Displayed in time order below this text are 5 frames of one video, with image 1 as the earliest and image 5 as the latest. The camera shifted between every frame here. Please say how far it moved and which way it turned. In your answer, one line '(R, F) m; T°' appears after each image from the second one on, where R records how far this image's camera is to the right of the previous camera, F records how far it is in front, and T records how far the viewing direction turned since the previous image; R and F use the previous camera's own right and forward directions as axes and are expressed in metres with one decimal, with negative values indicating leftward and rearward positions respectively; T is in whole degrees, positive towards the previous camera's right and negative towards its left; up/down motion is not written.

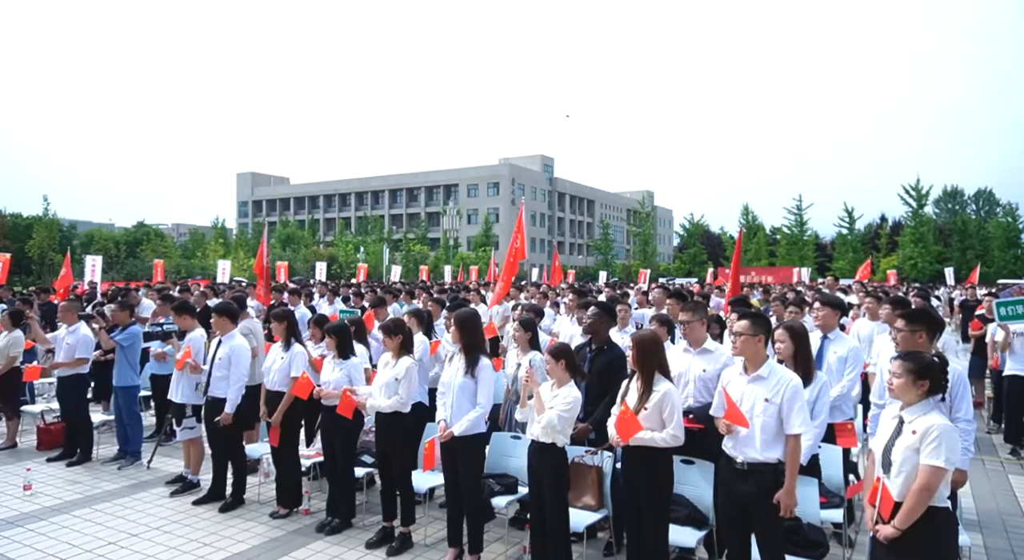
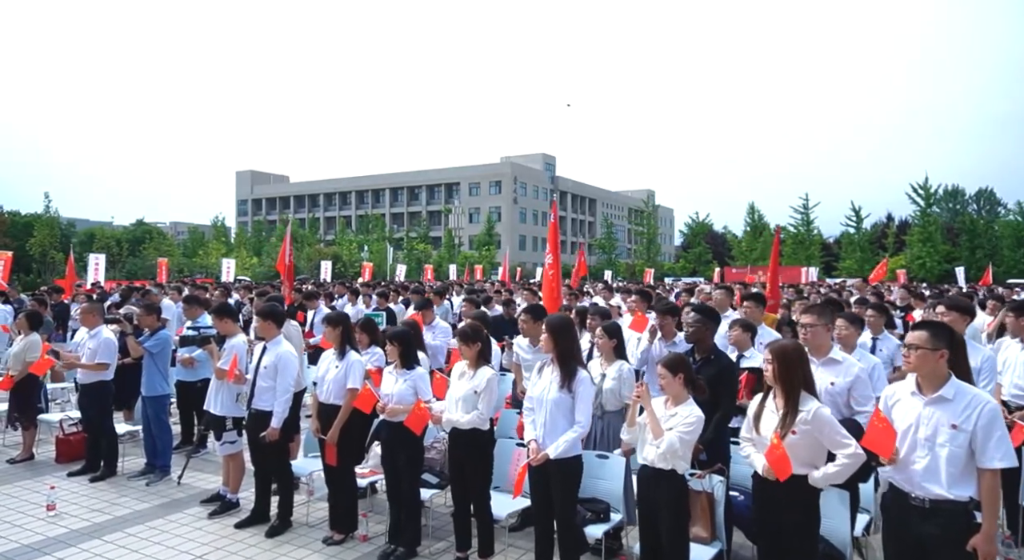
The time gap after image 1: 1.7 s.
(-0.6, +0.7) m; 0°
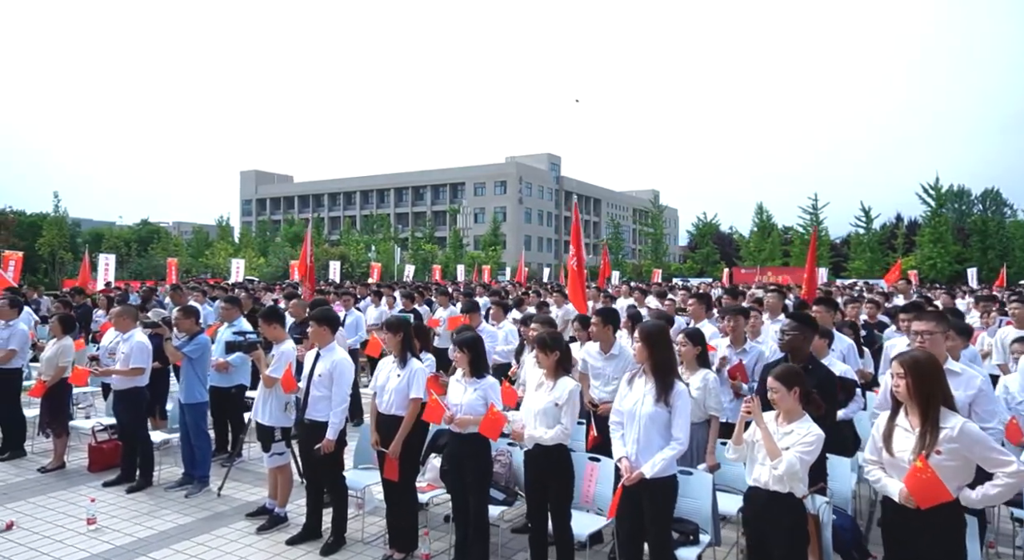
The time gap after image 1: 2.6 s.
(-0.5, +0.4) m; 0°
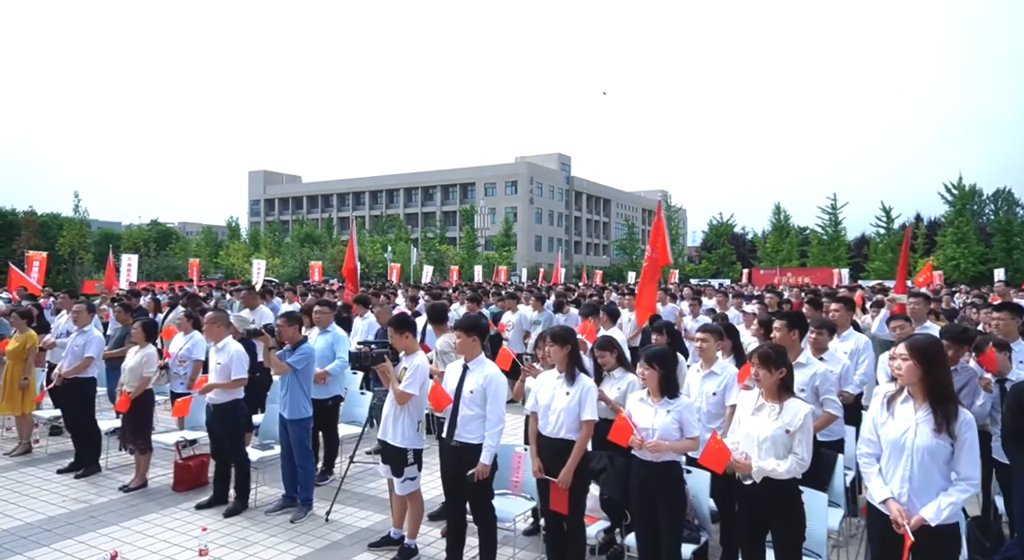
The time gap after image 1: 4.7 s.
(-1.2, +0.8) m; 0°
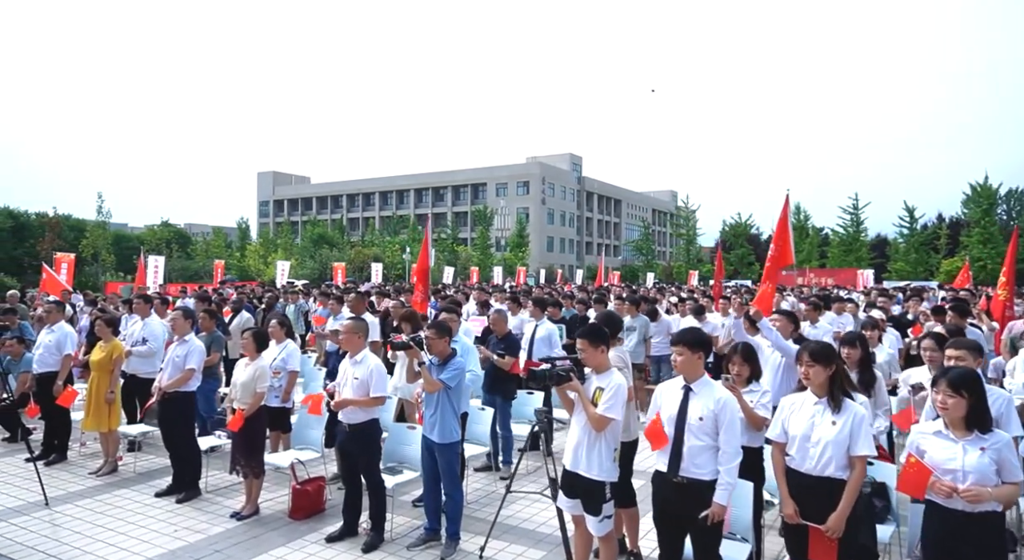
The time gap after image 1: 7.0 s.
(-1.4, +0.9) m; 0°
